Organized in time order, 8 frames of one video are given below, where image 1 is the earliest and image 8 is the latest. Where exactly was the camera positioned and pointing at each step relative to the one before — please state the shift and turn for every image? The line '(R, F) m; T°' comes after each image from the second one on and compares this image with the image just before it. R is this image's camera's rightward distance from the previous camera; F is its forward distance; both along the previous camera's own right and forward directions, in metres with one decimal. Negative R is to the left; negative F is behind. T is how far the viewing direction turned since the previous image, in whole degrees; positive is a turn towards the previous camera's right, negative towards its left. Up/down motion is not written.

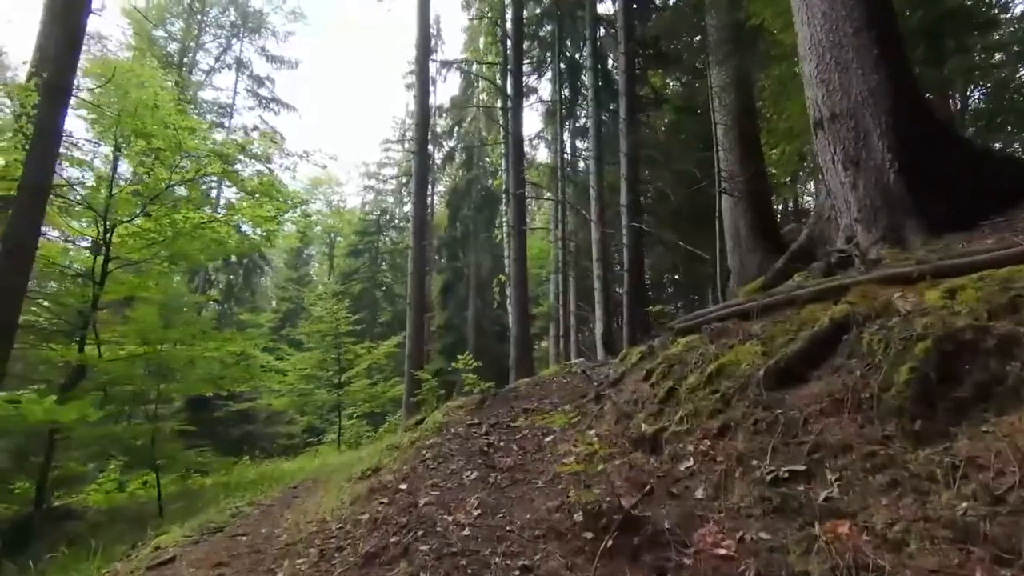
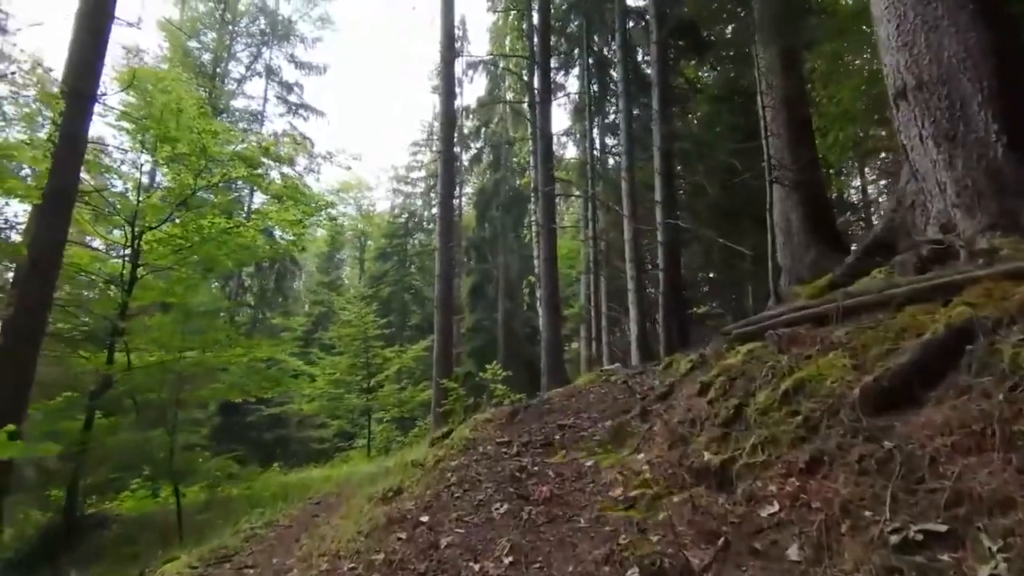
(0.0, +0.4) m; -2°
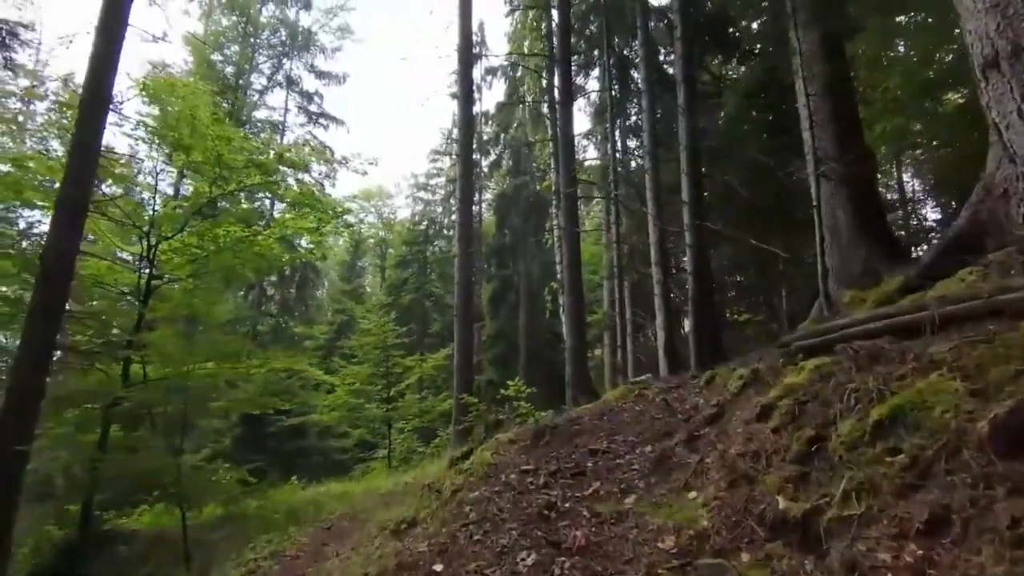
(0.0, +0.4) m; -2°
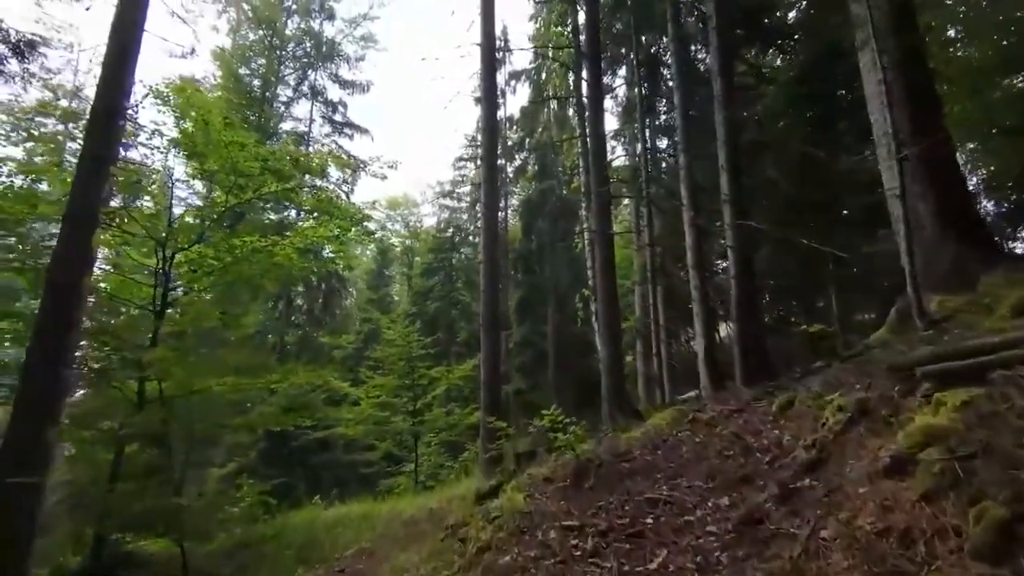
(0.0, +0.6) m; -2°
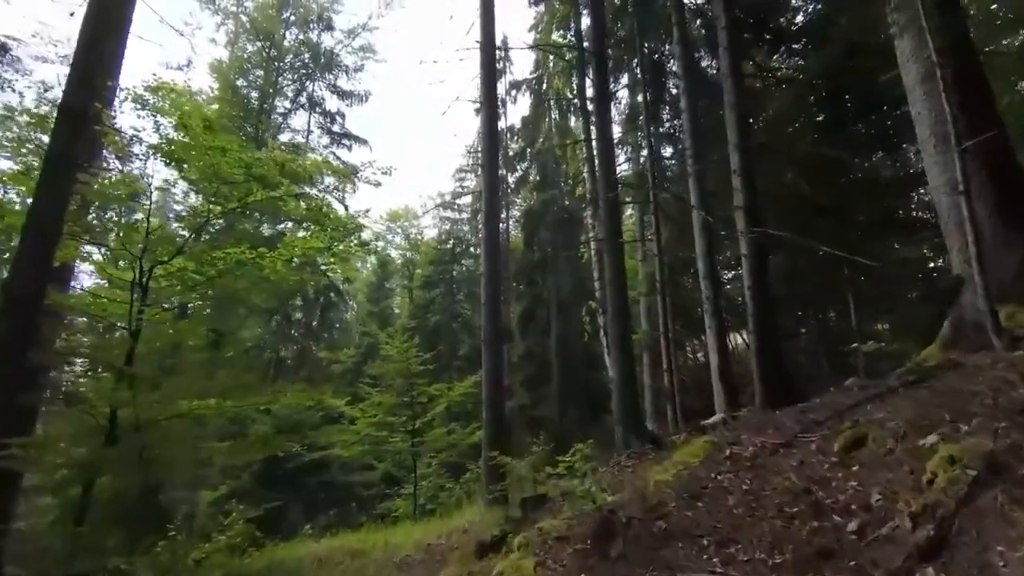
(0.0, +0.6) m; 0°
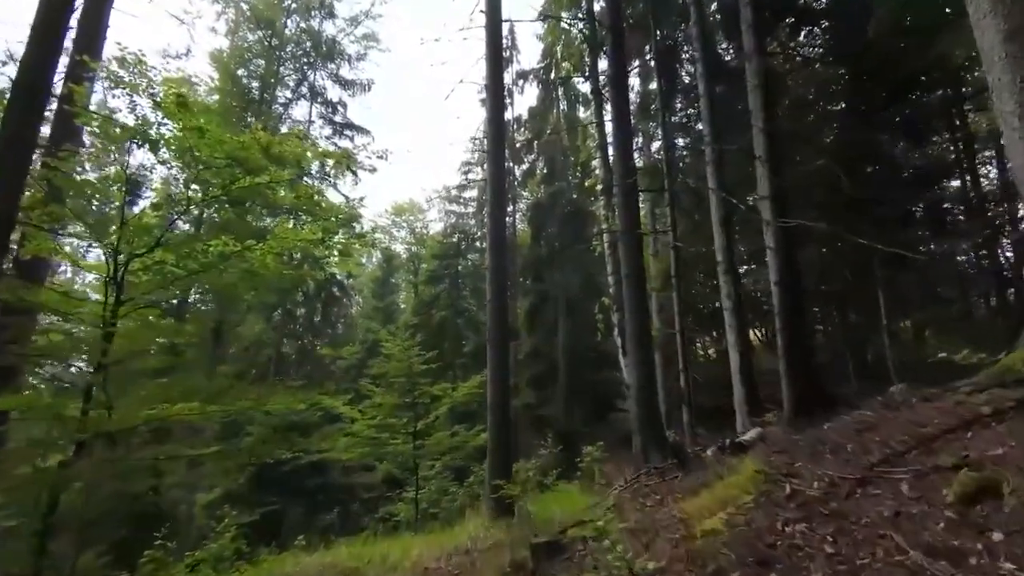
(0.0, +0.7) m; -1°
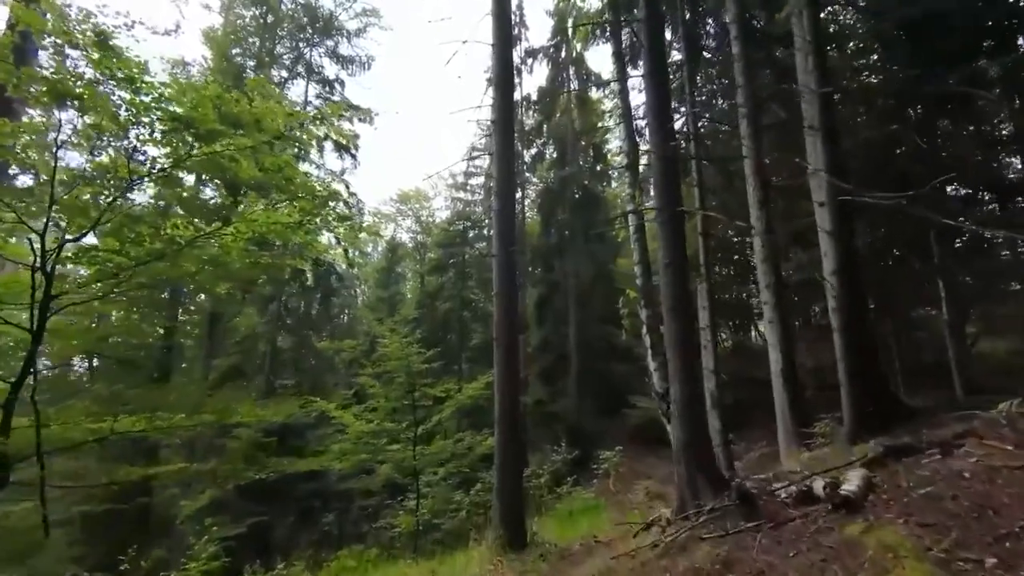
(0.0, +1.3) m; -1°
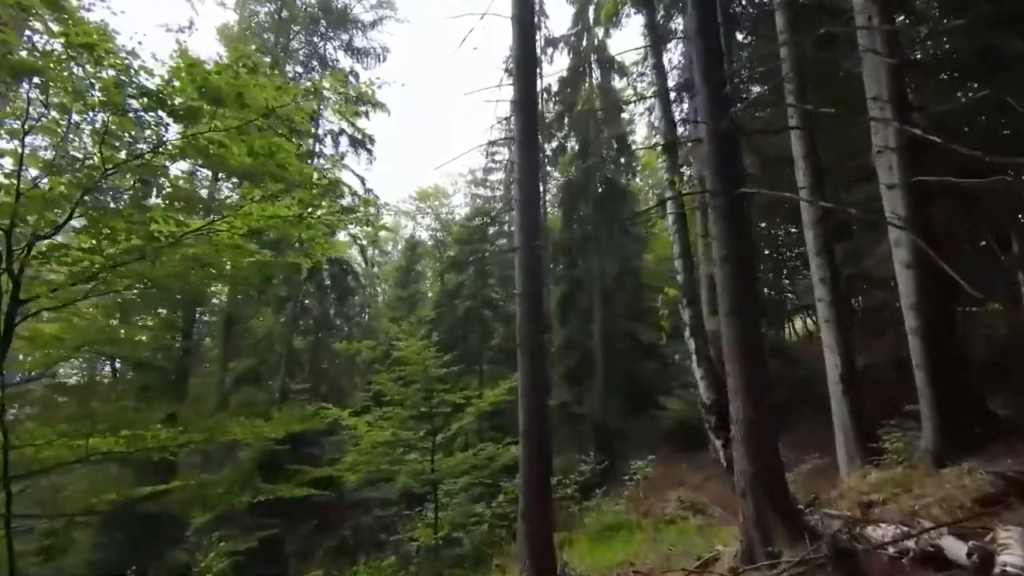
(-0.1, +0.9) m; -2°
